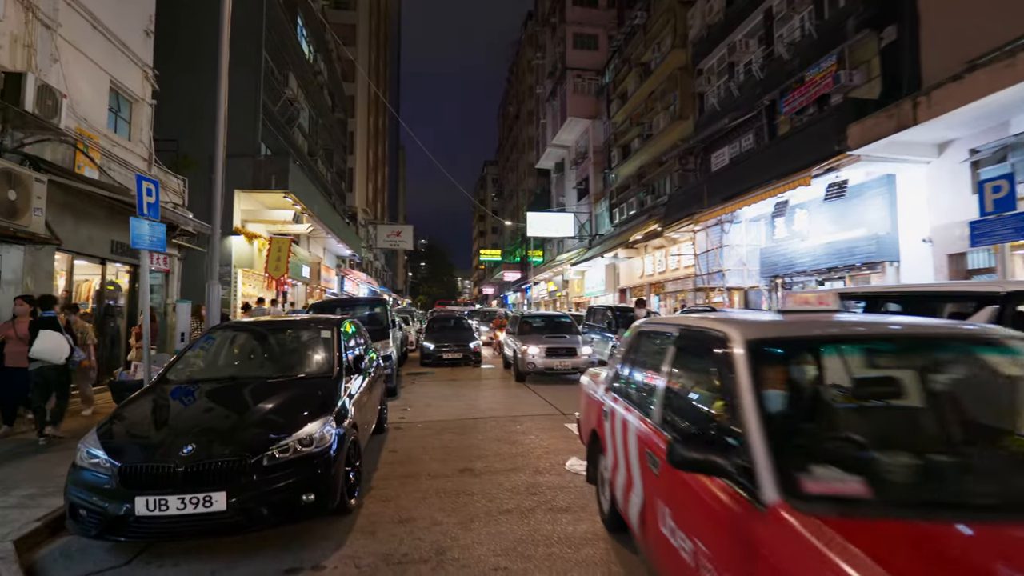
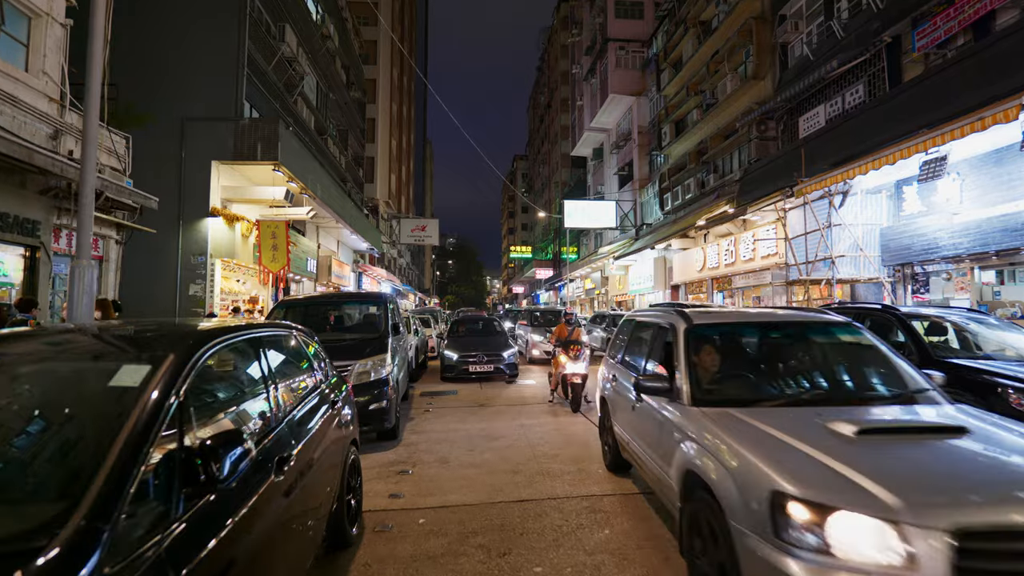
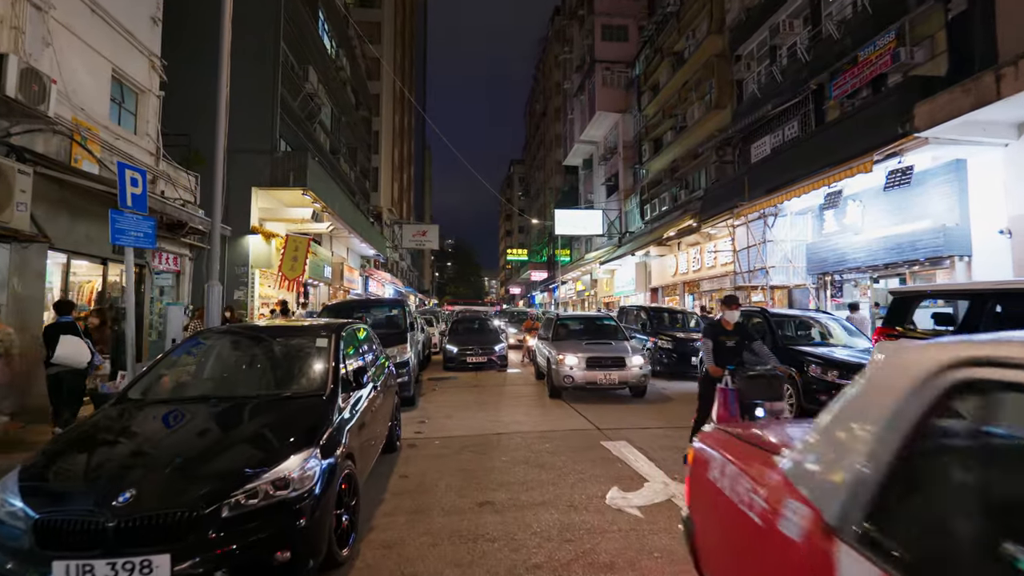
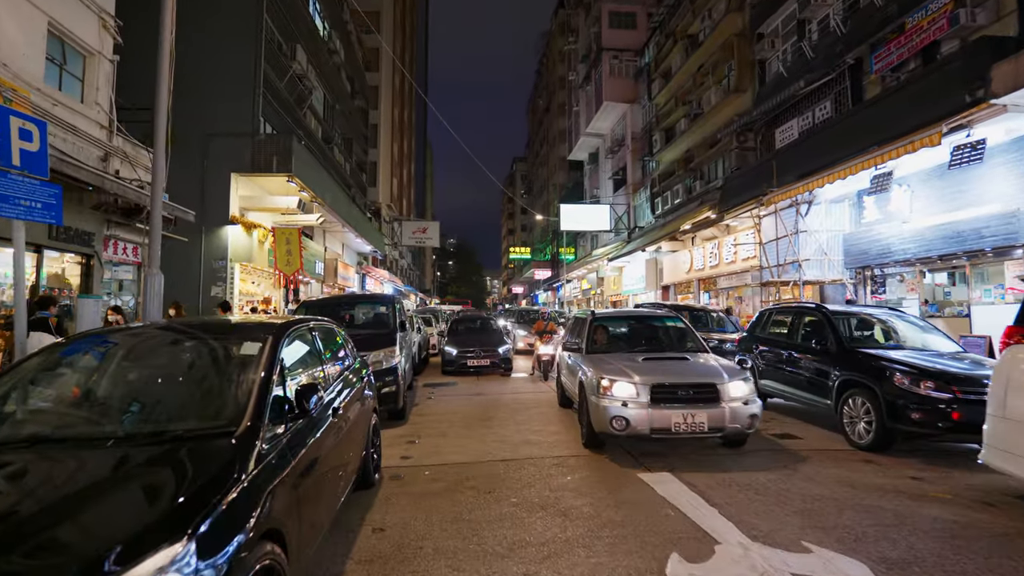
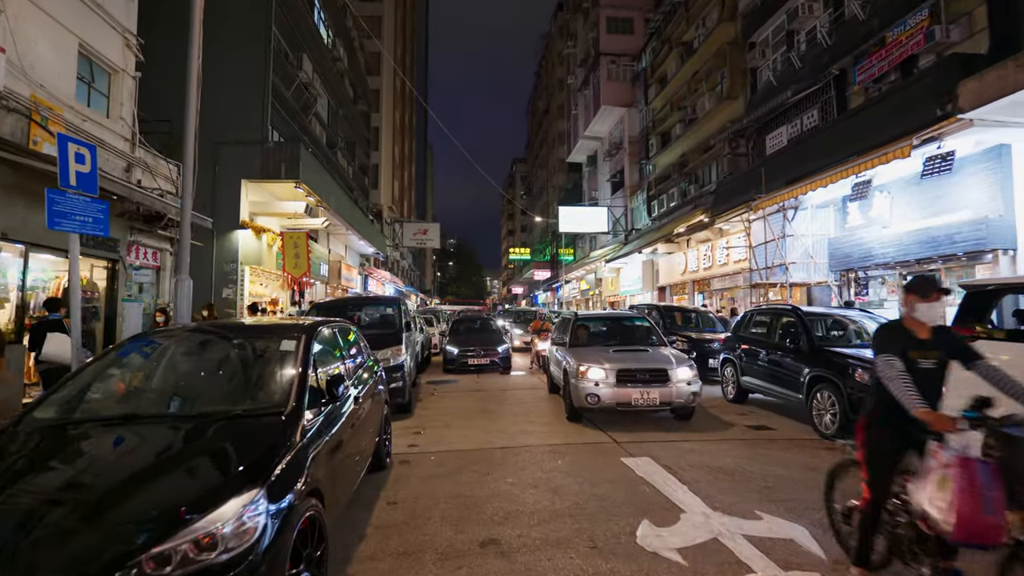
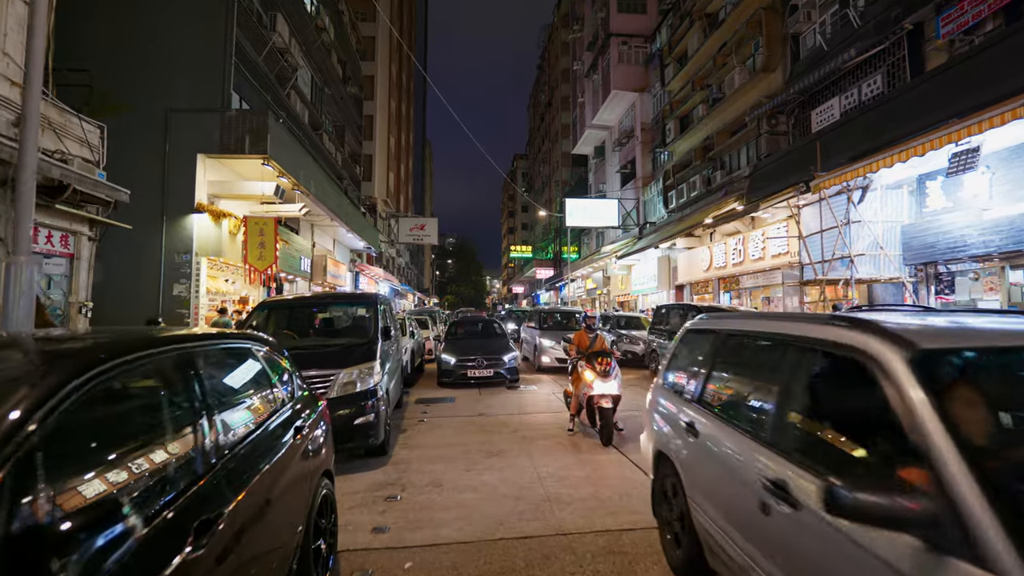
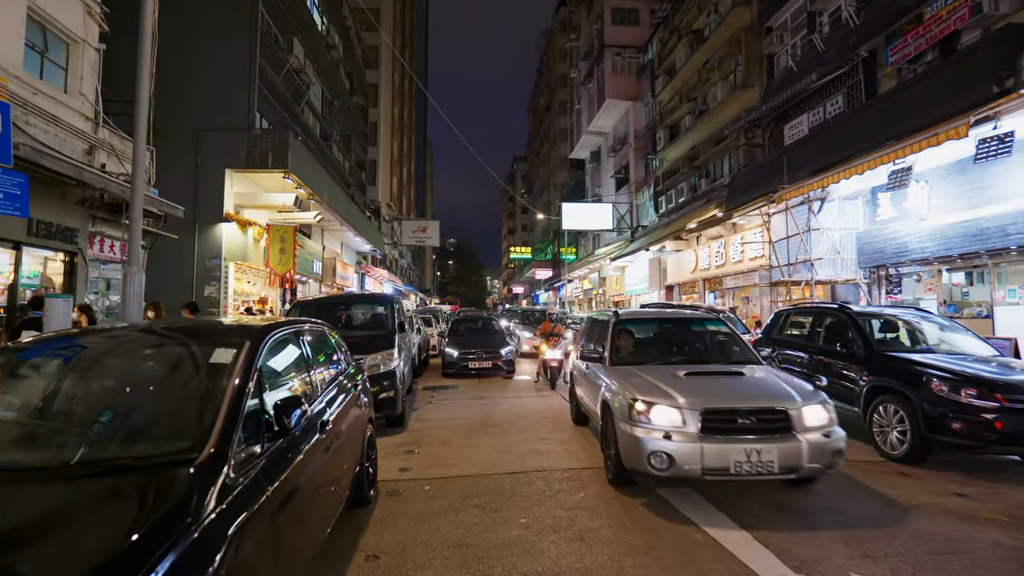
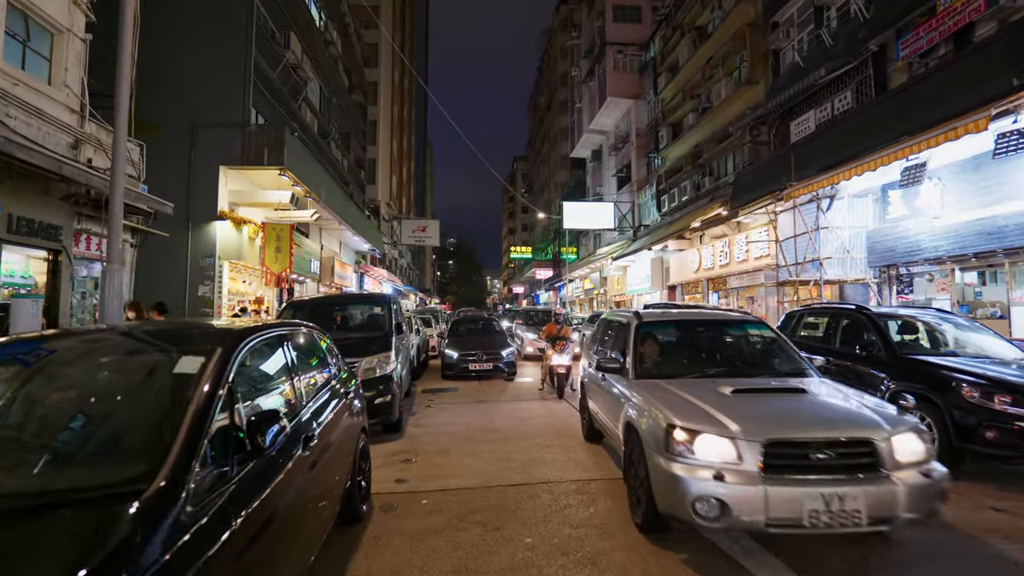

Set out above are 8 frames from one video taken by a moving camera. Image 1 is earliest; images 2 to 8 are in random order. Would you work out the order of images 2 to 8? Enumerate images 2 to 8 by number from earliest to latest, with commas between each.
3, 5, 4, 7, 8, 2, 6
